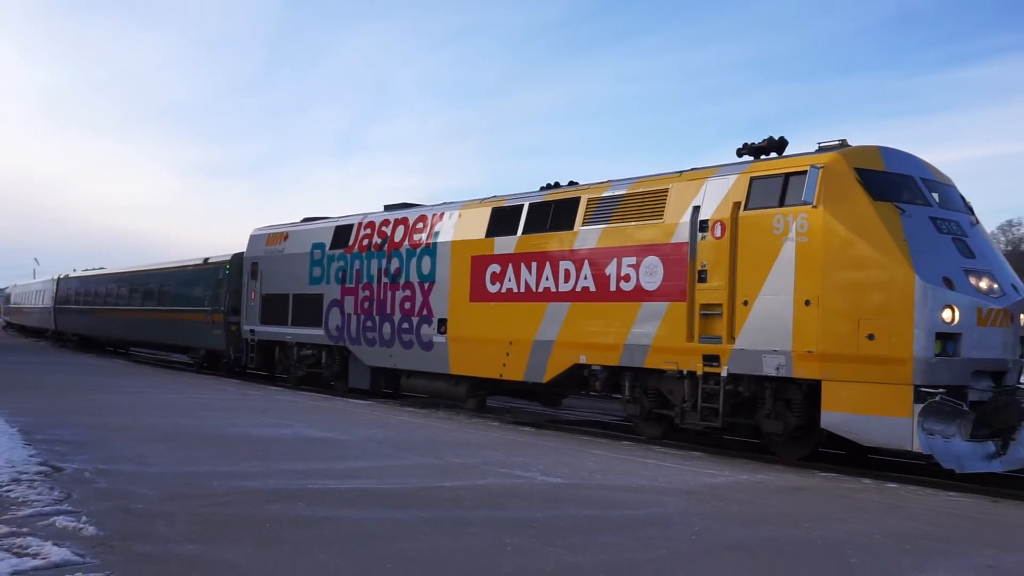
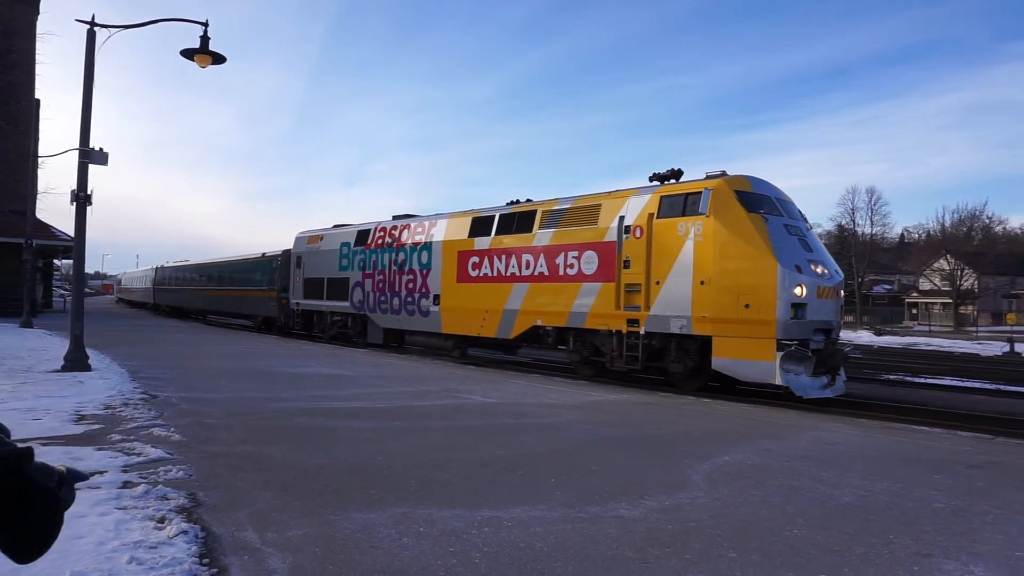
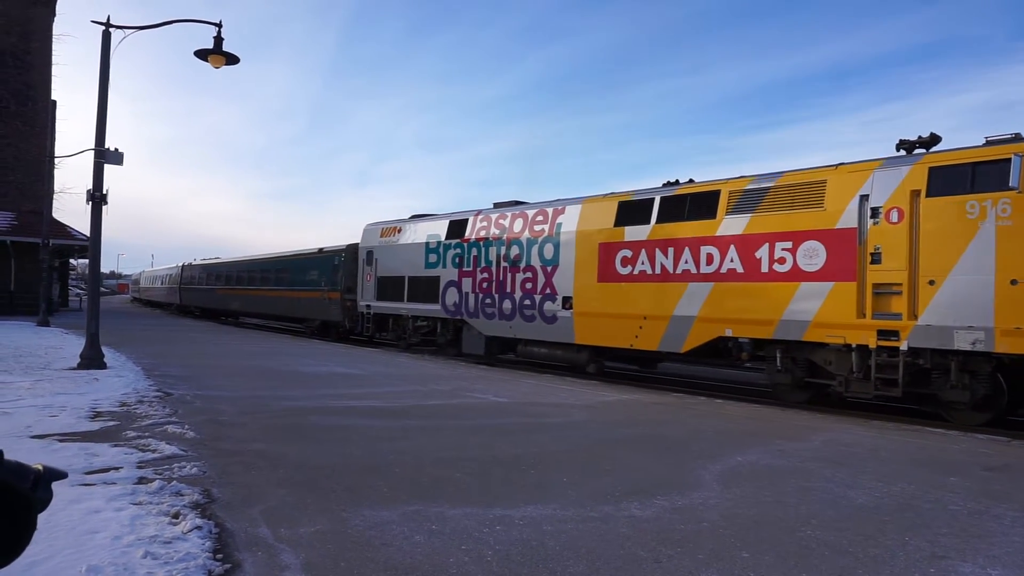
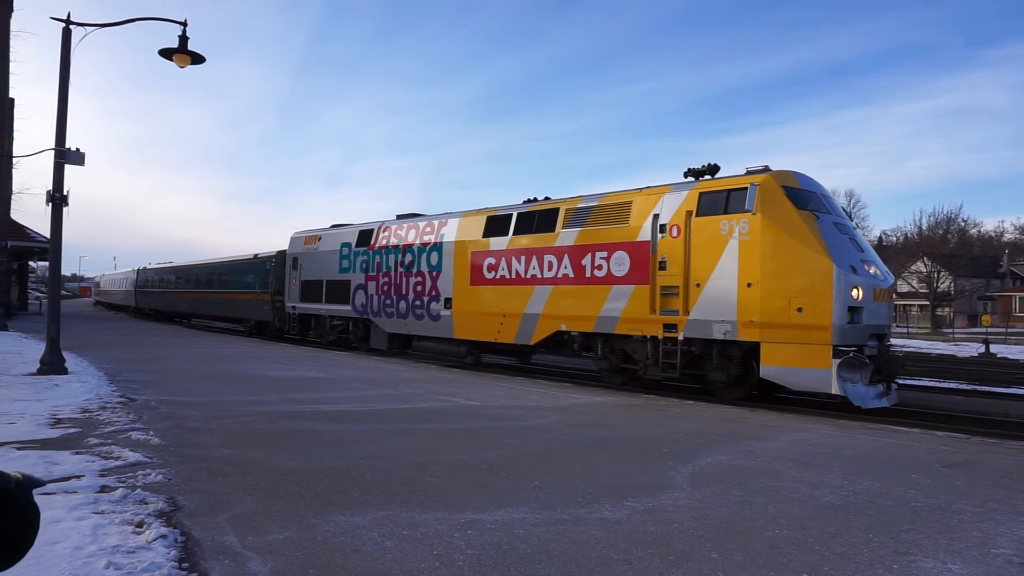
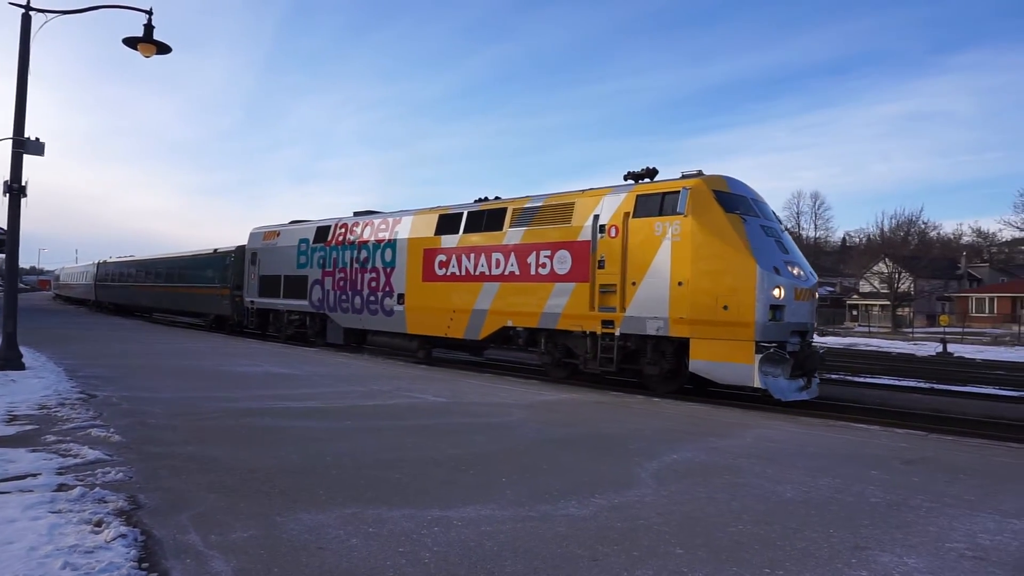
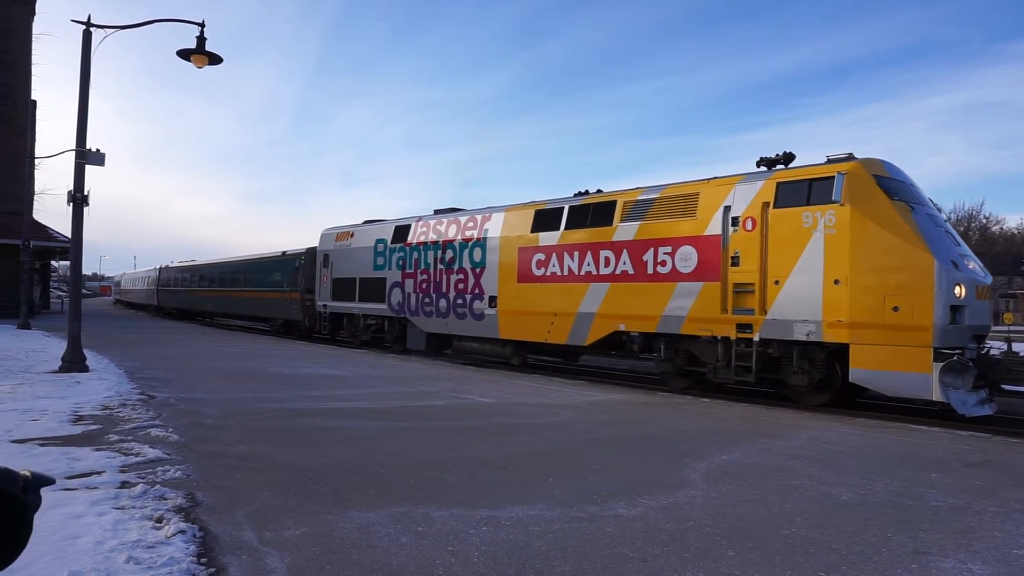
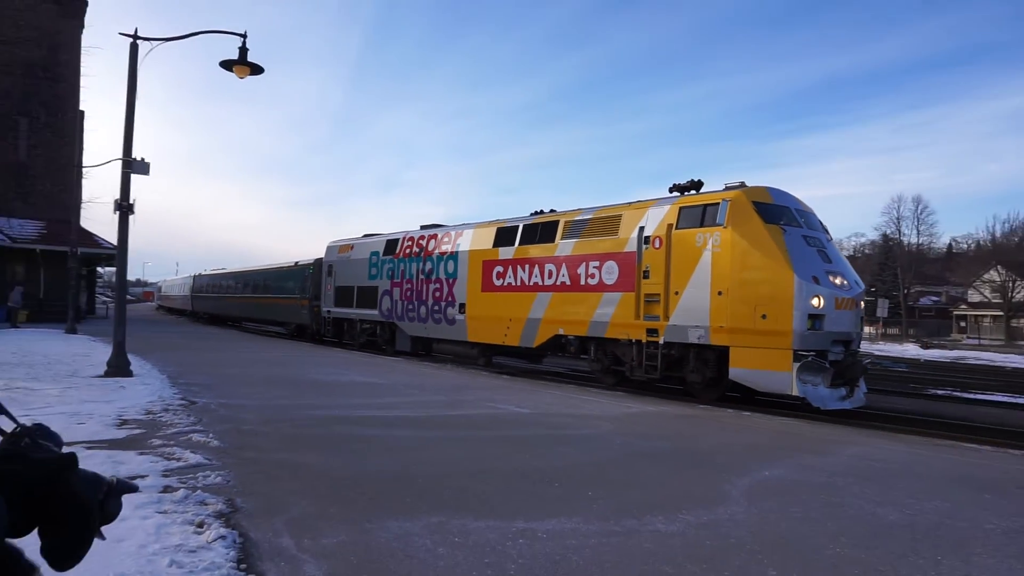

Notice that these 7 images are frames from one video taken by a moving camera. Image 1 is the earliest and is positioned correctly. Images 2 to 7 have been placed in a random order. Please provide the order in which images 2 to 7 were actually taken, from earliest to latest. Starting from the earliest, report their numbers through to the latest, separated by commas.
7, 2, 5, 4, 6, 3
